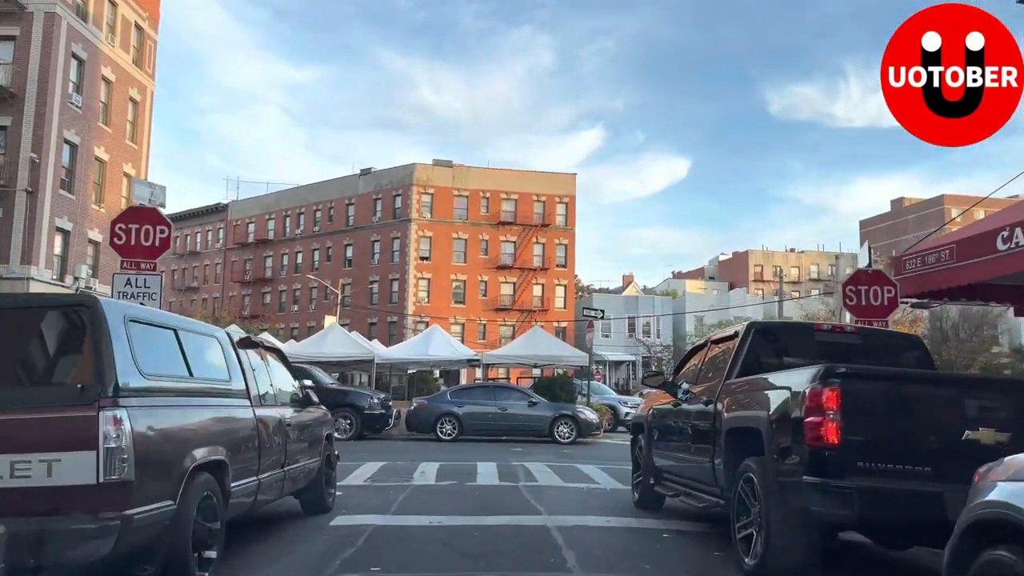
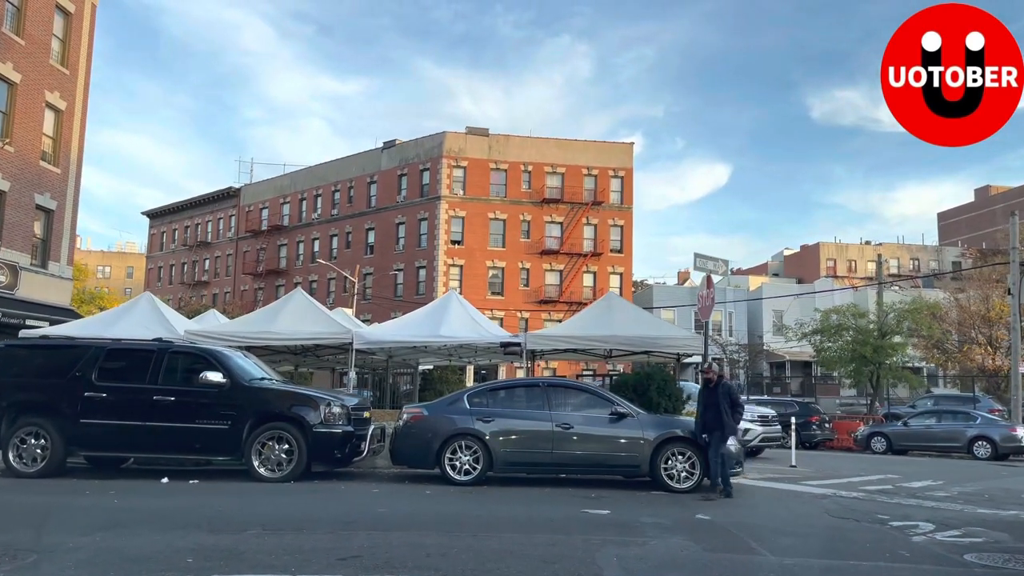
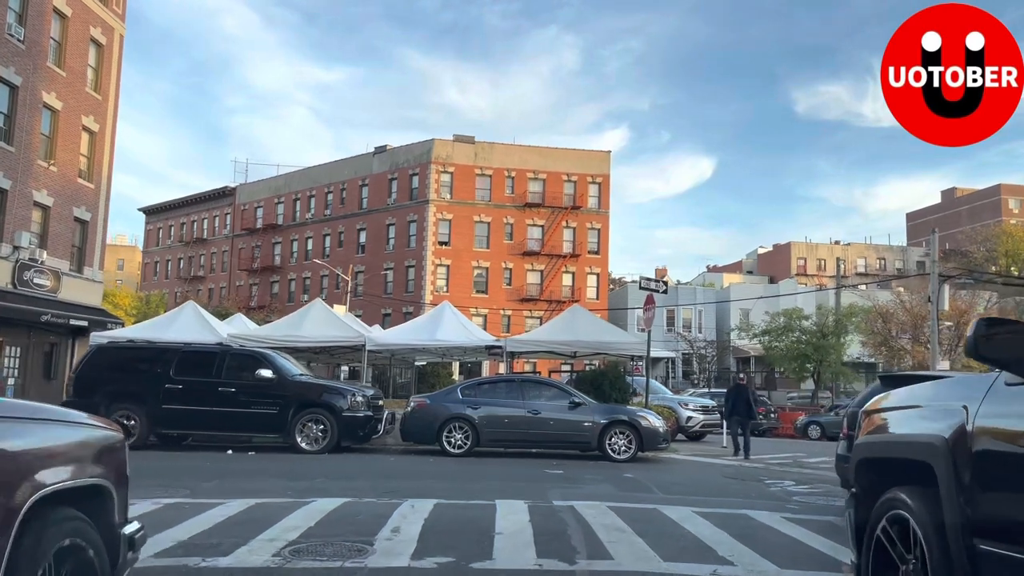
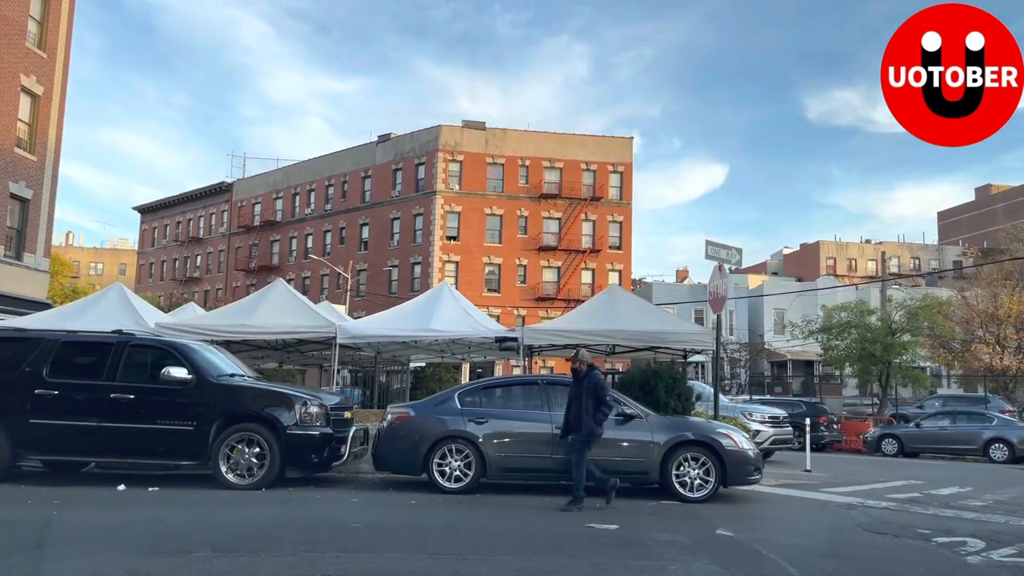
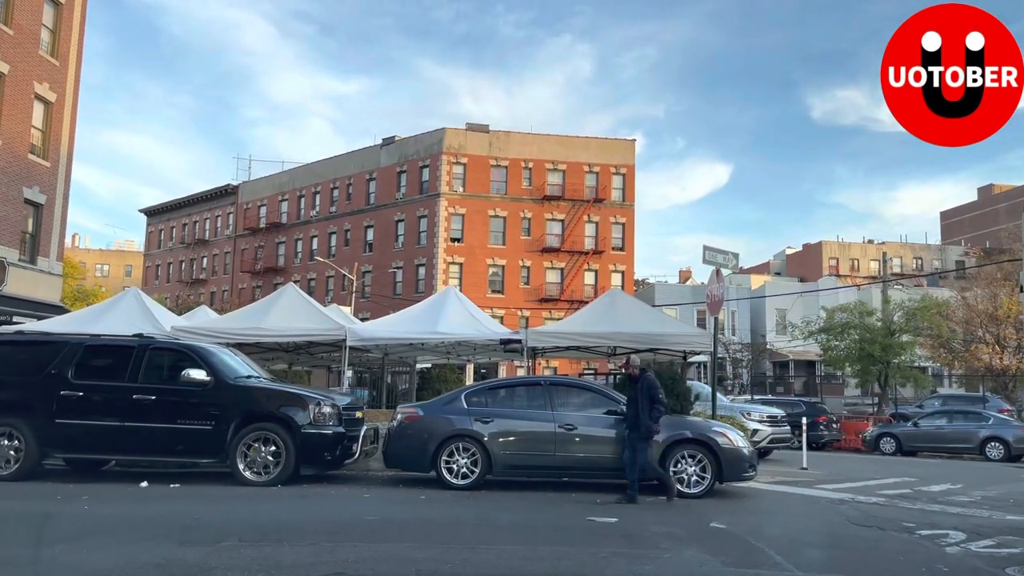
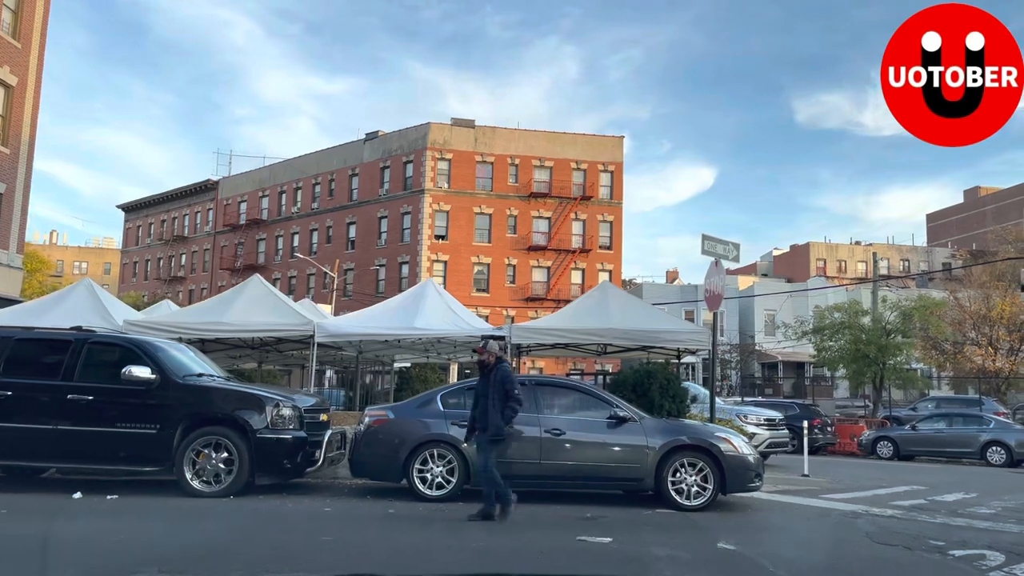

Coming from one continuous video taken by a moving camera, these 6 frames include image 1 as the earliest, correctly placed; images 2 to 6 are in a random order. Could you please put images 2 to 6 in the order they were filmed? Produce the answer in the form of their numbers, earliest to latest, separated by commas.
3, 2, 5, 4, 6
